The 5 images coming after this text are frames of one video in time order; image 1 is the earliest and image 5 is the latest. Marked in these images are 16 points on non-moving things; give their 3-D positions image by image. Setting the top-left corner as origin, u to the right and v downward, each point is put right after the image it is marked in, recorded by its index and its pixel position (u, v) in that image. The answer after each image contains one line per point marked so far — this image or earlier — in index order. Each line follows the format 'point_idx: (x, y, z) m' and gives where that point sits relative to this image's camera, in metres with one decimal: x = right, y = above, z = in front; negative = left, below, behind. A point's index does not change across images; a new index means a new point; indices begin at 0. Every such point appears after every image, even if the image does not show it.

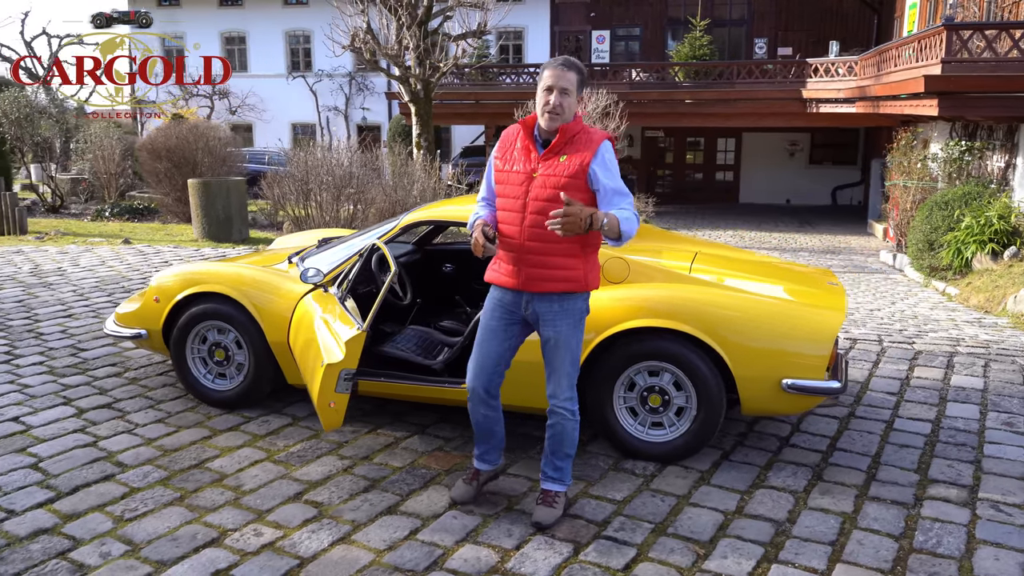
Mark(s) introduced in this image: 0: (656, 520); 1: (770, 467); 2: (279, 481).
0: (+0.6, -1.0, +3.5) m
1: (+1.2, -0.8, +4.0) m
2: (-1.1, -0.9, +3.9) m
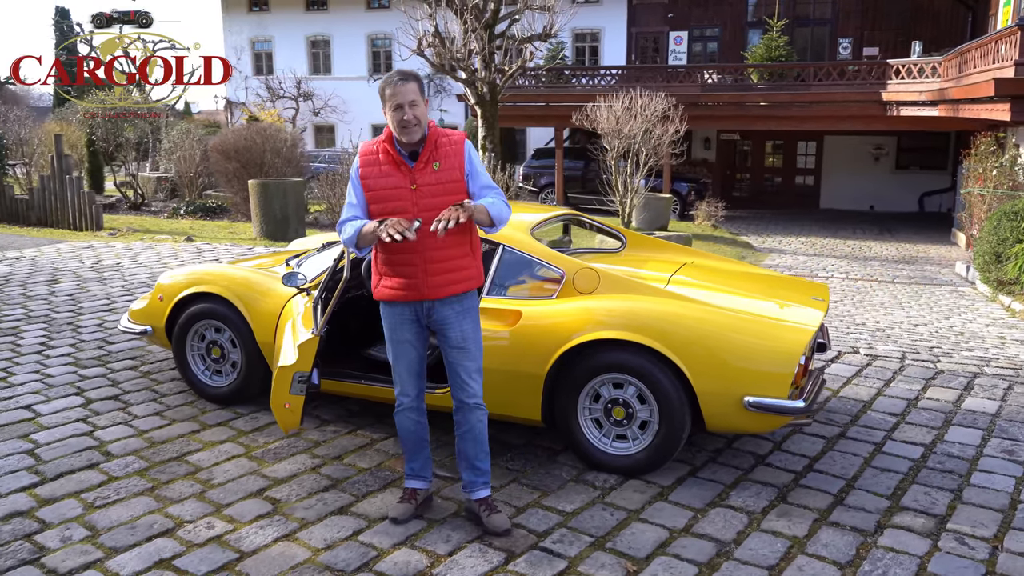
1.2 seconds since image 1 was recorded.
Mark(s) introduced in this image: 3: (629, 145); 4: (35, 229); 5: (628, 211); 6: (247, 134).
0: (+0.3, -1.0, +3.5) m
1: (+1.0, -0.9, +3.9) m
2: (-1.3, -0.9, +4.0) m
3: (+1.9, +2.4, +13.9) m
4: (-7.1, +0.9, +12.5) m
5: (+1.9, +1.3, +13.7) m
6: (-4.5, +2.6, +14.5) m
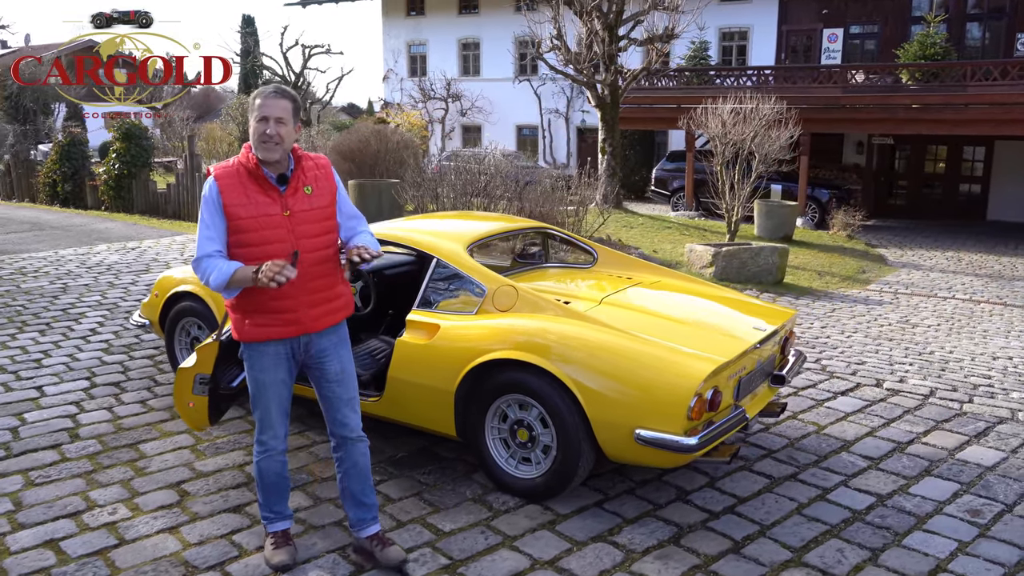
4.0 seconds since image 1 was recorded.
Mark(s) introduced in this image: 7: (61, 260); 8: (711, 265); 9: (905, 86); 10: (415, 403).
0: (-0.2, -1.1, +3.4) m
1: (+0.5, -1.0, +3.7) m
2: (-1.7, -0.9, +4.3) m
3: (+3.6, +2.2, +13.3) m
4: (-5.6, +1.1, +13.8) m
5: (+3.4, +1.1, +13.2) m
6: (-2.7, +2.7, +15.1) m
7: (-5.2, +0.3, +9.8) m
8: (+2.6, +0.3, +11.3) m
9: (+8.6, +4.4, +18.6) m
10: (-0.5, -0.6, +4.2) m
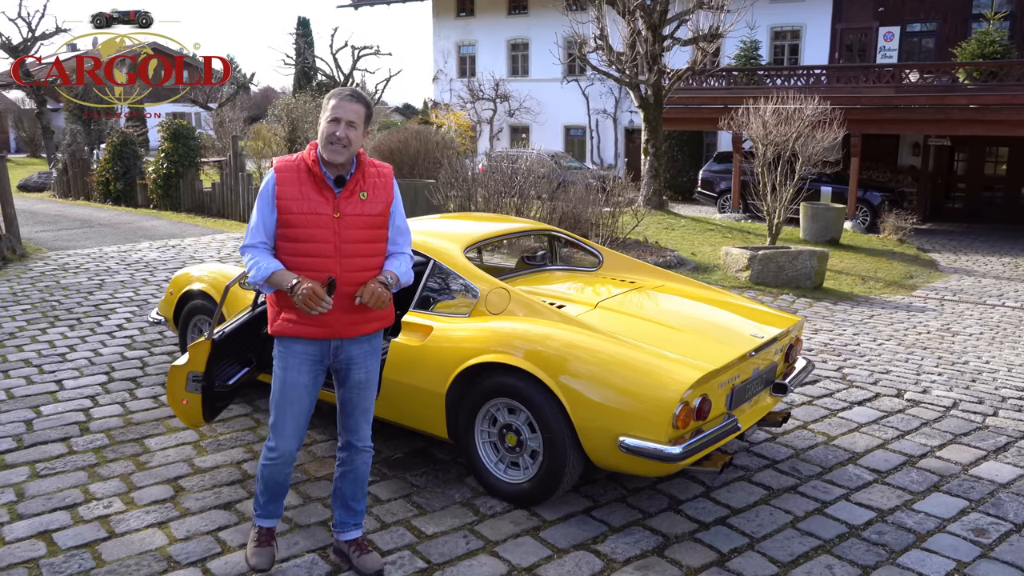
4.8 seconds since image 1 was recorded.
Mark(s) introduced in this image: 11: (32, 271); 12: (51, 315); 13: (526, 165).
0: (-0.3, -1.1, +3.4) m
1: (+0.5, -1.0, +3.7) m
2: (-1.7, -0.9, +4.3) m
3: (+4.1, +2.1, +13.0) m
4: (-5.0, +1.1, +14.1) m
5: (+4.0, +1.0, +12.9) m
6: (-1.9, +2.7, +15.2) m
7: (-4.9, +0.4, +10.1) m
8: (+3.1, +0.3, +11.1) m
9: (+9.5, +4.3, +18.0) m
10: (-0.5, -0.6, +4.2) m
11: (-5.2, +0.2, +9.1) m
12: (-3.9, -0.2, +7.2) m
13: (+0.2, +1.8, +12.1) m
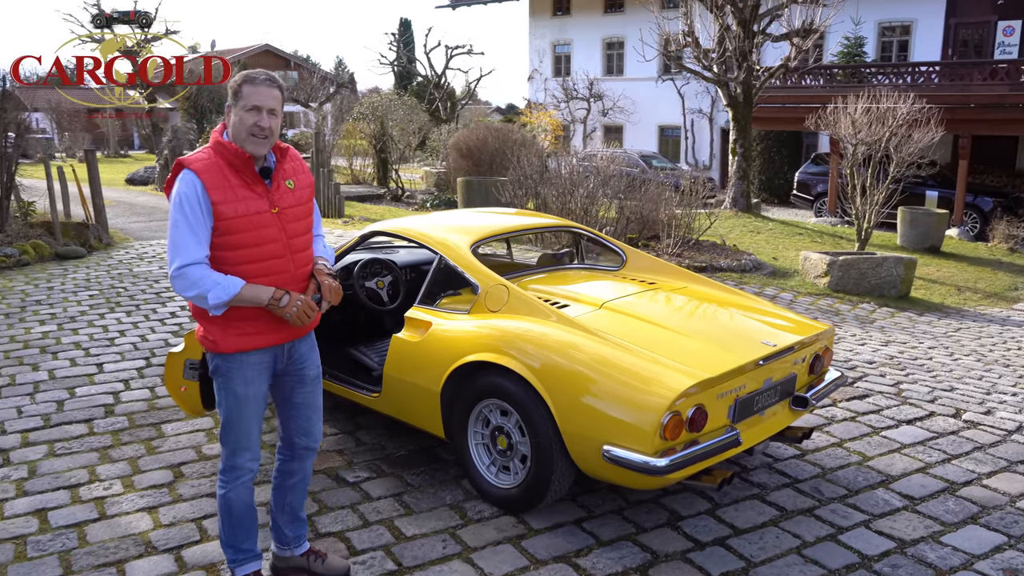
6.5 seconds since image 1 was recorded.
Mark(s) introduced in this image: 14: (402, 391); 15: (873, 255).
0: (-0.4, -1.1, +3.3) m
1: (+0.4, -1.0, +3.5) m
2: (-1.7, -0.8, +4.4) m
3: (+5.2, +2.0, +12.3) m
4: (-3.7, +1.3, +14.4) m
5: (+5.0, +0.9, +12.2) m
6: (-0.5, +2.8, +15.2) m
7: (-4.1, +0.5, +10.5) m
8: (+3.9, +0.2, +10.5) m
9: (+11.2, +4.0, +16.6) m
10: (-0.5, -0.5, +4.1) m
11: (-4.5, +0.3, +9.6) m
12: (-3.5, -0.1, +7.4) m
13: (+1.2, +1.7, +11.8) m
14: (-0.5, -0.5, +4.1) m
15: (+4.4, +0.4, +10.4) m
